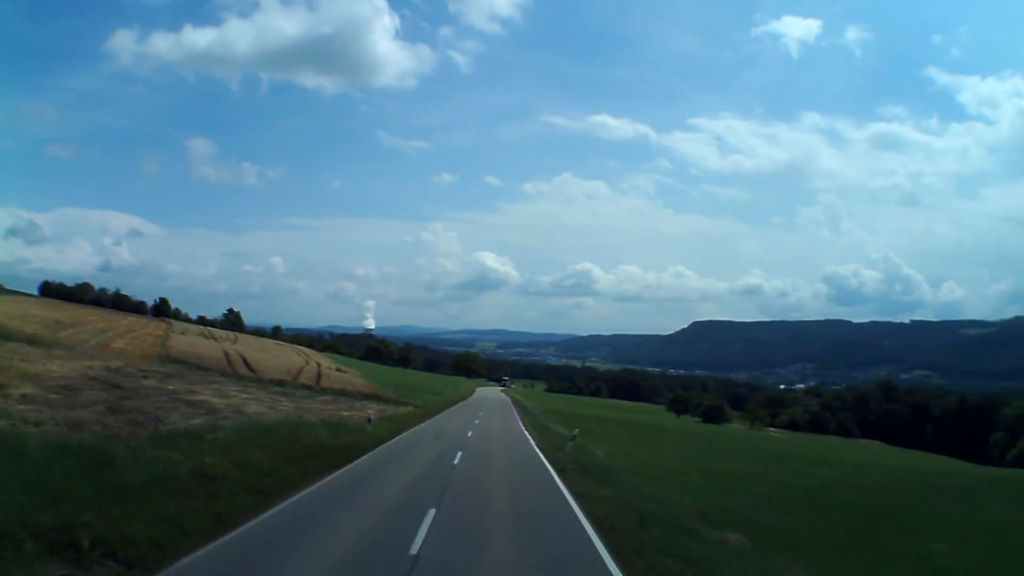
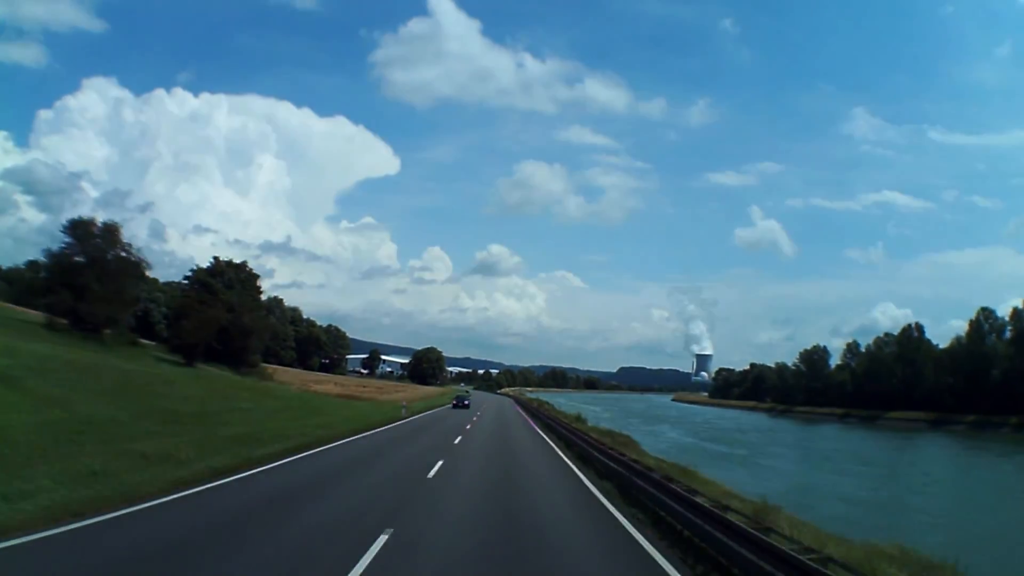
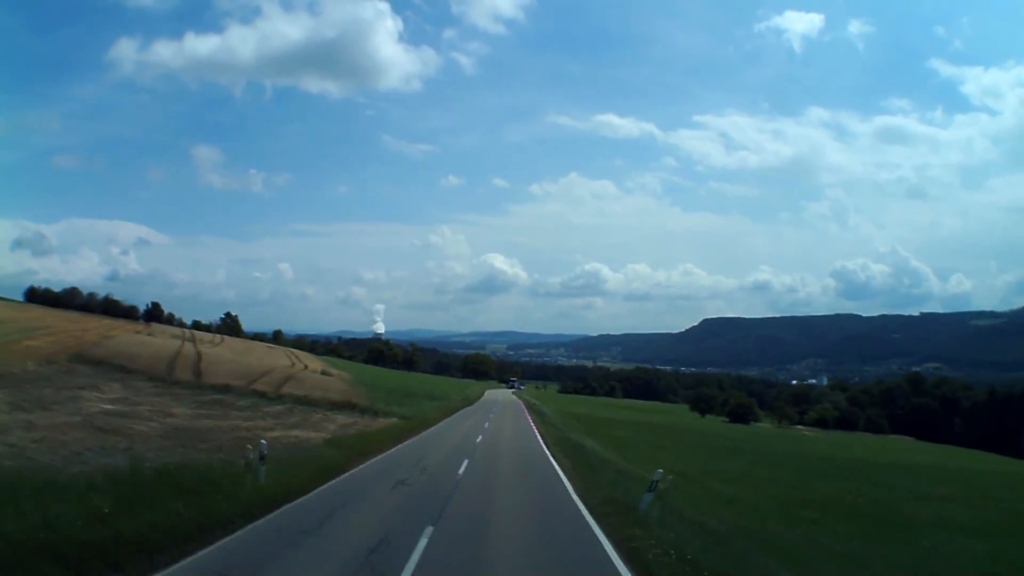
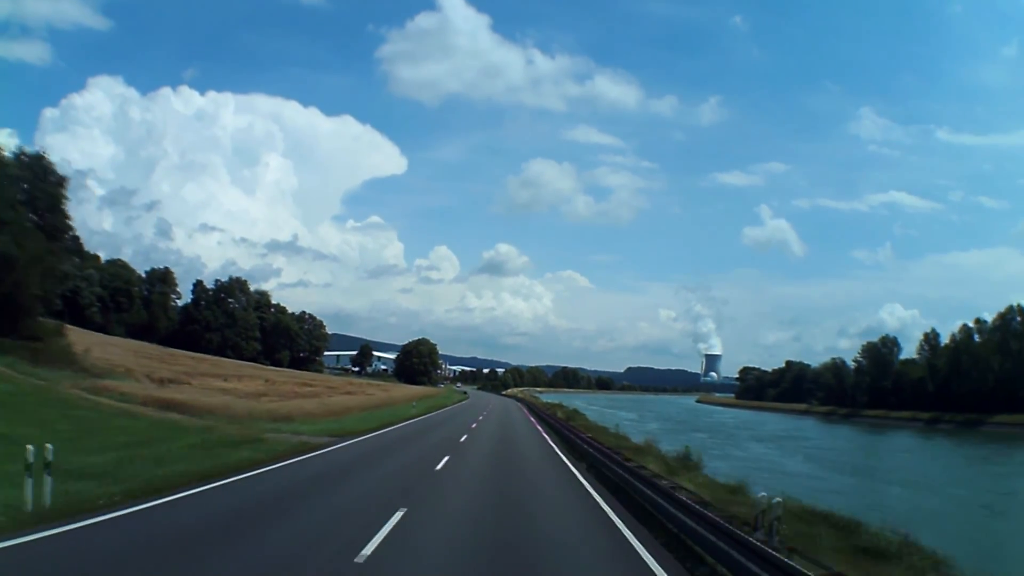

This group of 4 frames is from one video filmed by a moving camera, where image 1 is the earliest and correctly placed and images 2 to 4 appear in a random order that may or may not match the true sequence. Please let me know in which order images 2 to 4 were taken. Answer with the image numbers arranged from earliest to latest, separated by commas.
3, 2, 4
